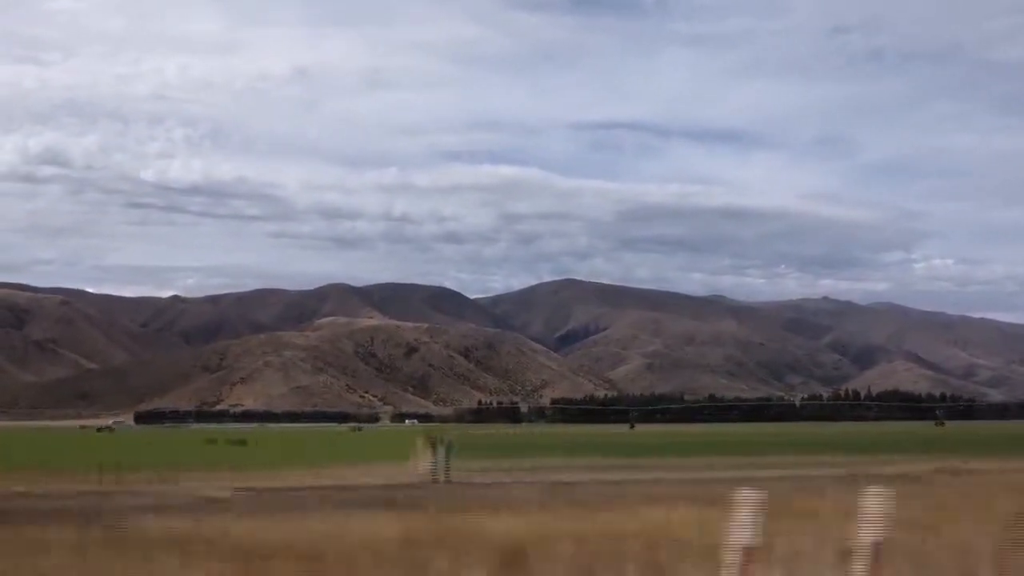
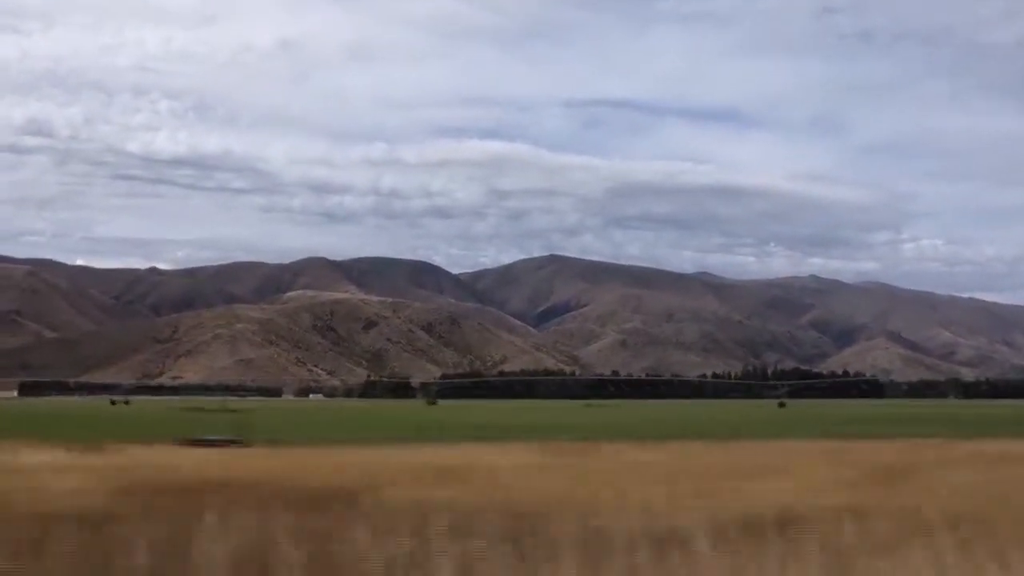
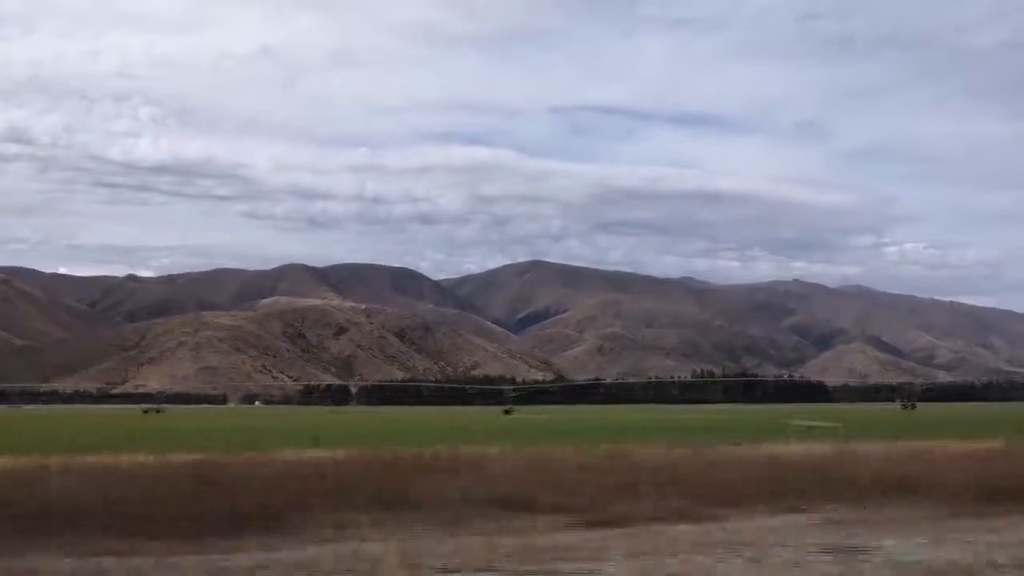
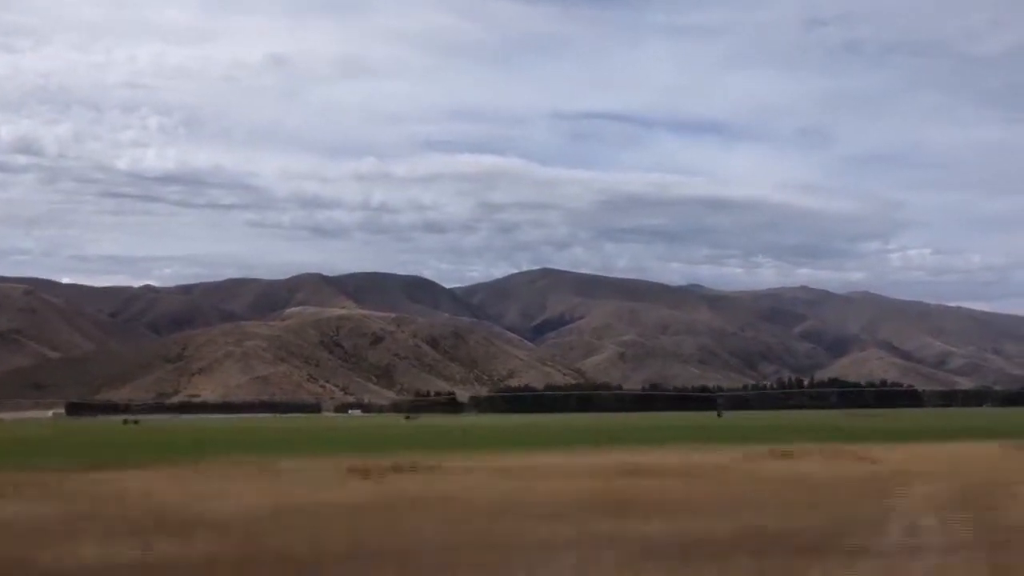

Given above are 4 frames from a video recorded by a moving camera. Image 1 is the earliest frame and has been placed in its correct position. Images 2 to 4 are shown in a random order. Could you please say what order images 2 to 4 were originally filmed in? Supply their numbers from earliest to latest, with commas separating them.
4, 2, 3
